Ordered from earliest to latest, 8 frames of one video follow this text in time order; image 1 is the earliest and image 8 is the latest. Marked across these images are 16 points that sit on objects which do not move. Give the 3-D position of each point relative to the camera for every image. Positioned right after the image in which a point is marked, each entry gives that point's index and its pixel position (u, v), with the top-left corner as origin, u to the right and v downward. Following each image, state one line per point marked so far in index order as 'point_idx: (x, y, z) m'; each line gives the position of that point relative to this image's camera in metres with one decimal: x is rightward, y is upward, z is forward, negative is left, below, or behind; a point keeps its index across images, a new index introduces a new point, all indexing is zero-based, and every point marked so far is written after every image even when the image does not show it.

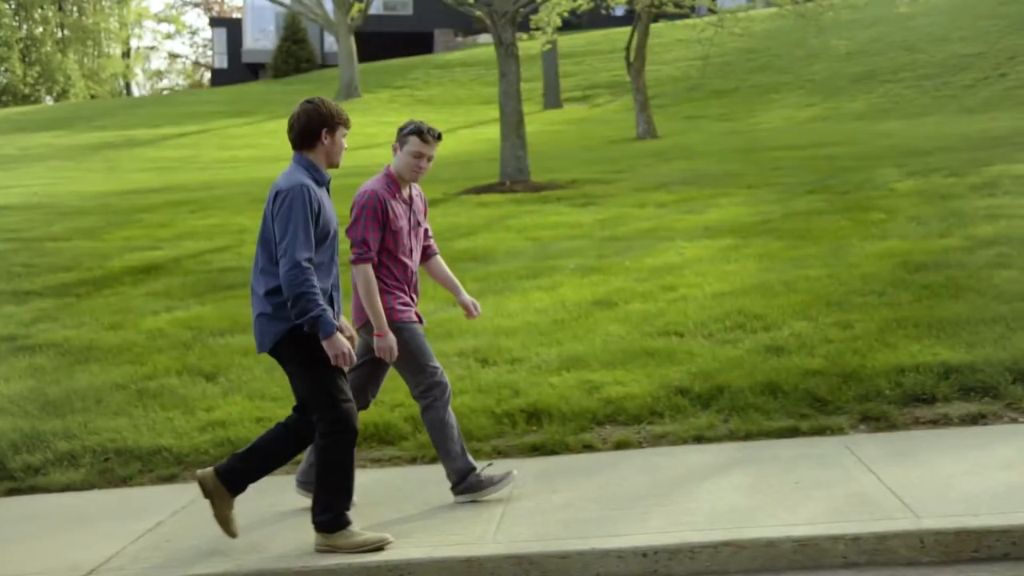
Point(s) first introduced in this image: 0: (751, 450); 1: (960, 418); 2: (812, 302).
0: (+1.1, -0.8, +5.8) m
1: (+2.2, -0.6, +6.0) m
2: (+2.1, -0.1, +8.7) m
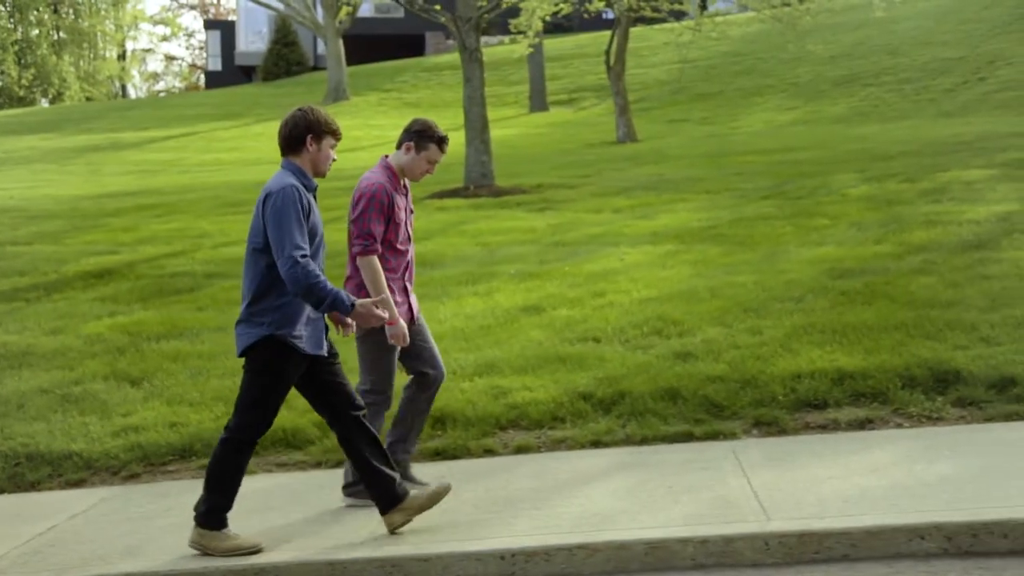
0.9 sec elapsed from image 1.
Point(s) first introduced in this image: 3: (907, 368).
0: (+0.6, -0.8, +6.0) m
1: (+1.7, -0.7, +6.2) m
2: (+1.6, -0.1, +8.8) m
3: (+2.1, -0.4, +6.6) m
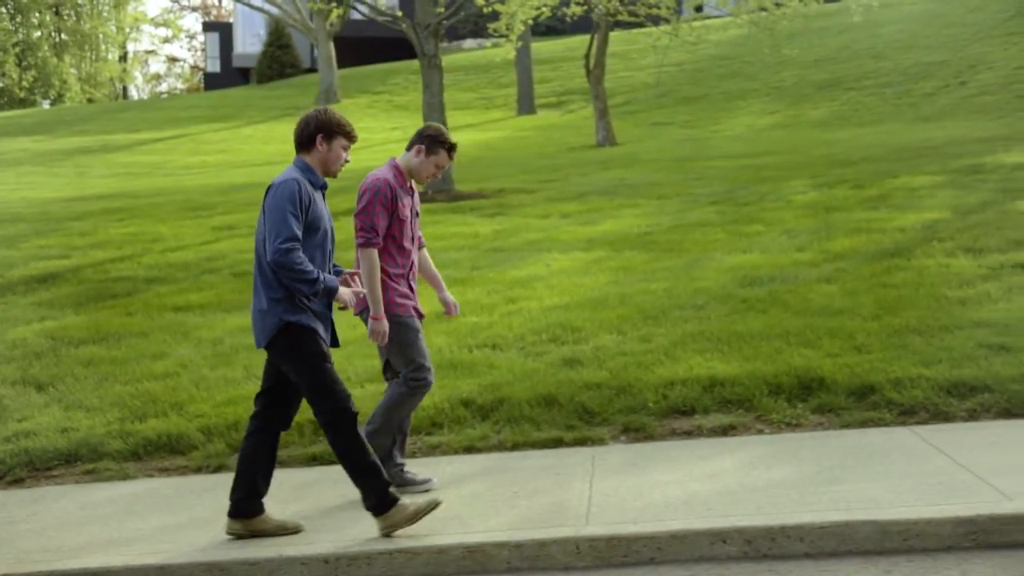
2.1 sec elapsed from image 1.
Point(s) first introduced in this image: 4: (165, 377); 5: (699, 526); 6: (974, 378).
0: (-0.1, -0.9, +6.1) m
1: (+1.0, -0.7, +6.3) m
2: (+0.9, -0.2, +9.0) m
3: (+1.5, -0.5, +6.8) m
4: (-2.4, -0.6, +8.5) m
5: (+0.7, -0.8, +4.4) m
6: (+2.4, -0.5, +6.4) m
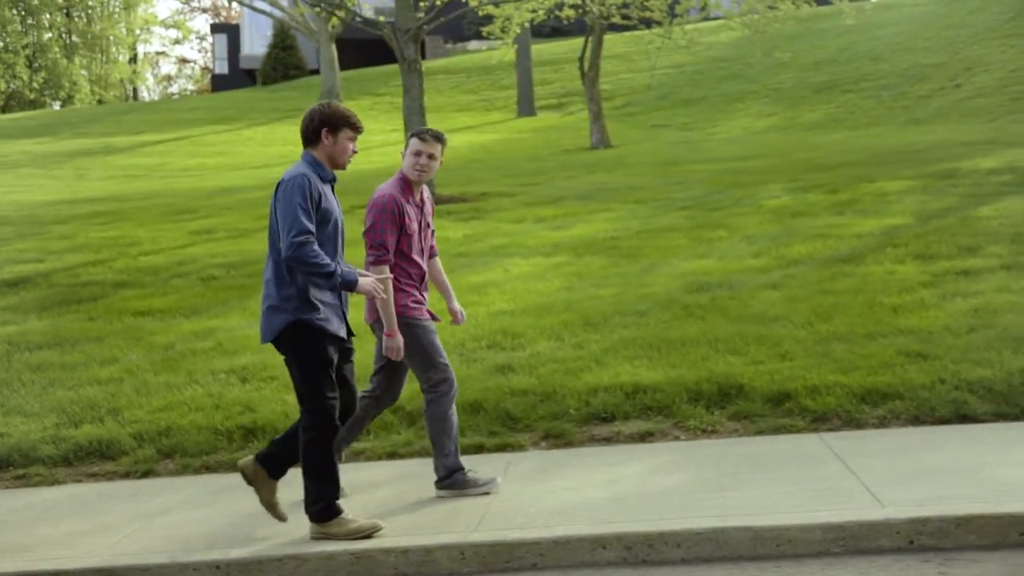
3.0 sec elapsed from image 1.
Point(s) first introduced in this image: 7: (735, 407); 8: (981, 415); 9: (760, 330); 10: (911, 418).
0: (-0.5, -0.9, +6.2) m
1: (+0.6, -0.8, +6.4) m
2: (+0.5, -0.2, +9.1) m
3: (+1.0, -0.5, +6.9) m
4: (-2.9, -0.7, +8.6) m
5: (+0.2, -0.9, +4.5) m
6: (+2.0, -0.5, +6.5) m
7: (+1.2, -0.6, +6.6) m
8: (+2.3, -0.6, +6.1) m
9: (+1.6, -0.3, +7.9) m
10: (+2.0, -0.7, +6.2) m
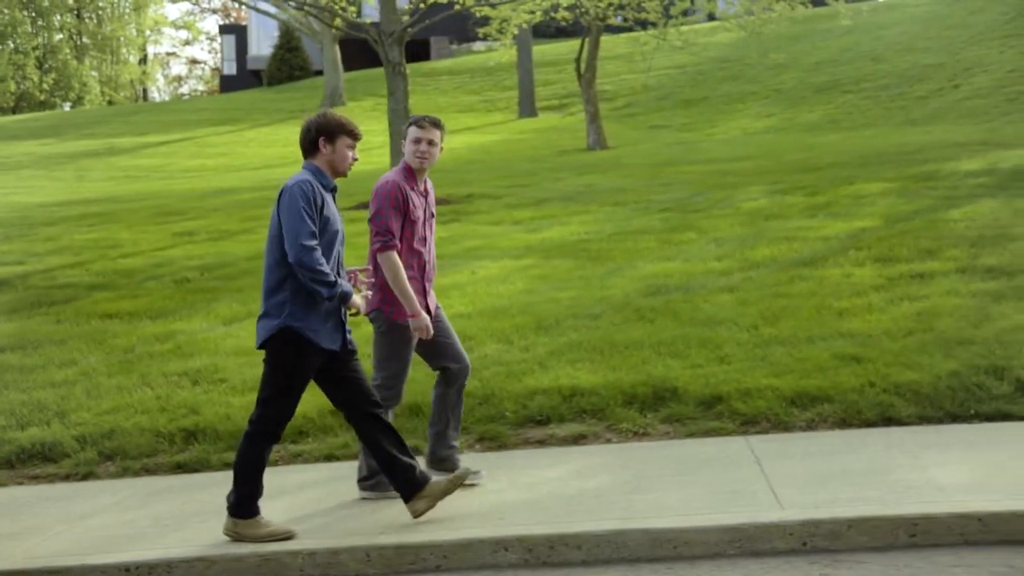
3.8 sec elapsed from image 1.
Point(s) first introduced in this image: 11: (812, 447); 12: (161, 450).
0: (-0.8, -0.9, +6.3) m
1: (+0.3, -0.8, +6.5) m
2: (+0.1, -0.3, +9.1) m
3: (+0.7, -0.6, +6.9) m
4: (-3.2, -0.7, +8.7) m
5: (-0.1, -0.9, +4.6) m
6: (+1.6, -0.5, +6.5) m
7: (+0.8, -0.7, +6.6) m
8: (+2.0, -0.7, +6.2) m
9: (+1.3, -0.3, +8.0) m
10: (+1.7, -0.7, +6.3) m
11: (+1.4, -0.8, +5.8) m
12: (-2.0, -0.9, +7.0) m
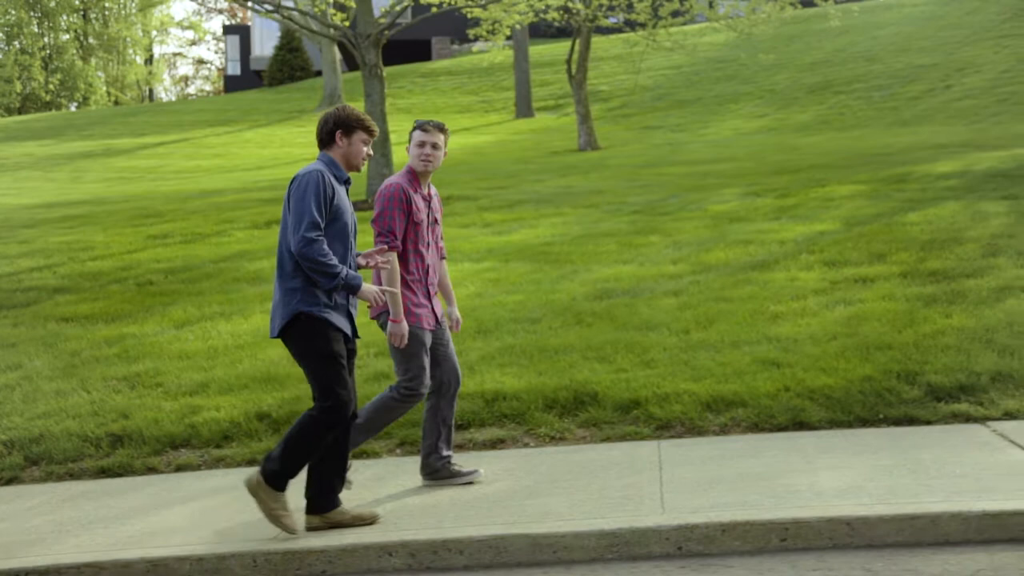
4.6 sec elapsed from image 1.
0: (-1.3, -1.0, +6.4) m
1: (-0.2, -0.8, +6.6) m
2: (-0.3, -0.3, +9.2) m
3: (+0.2, -0.6, +7.0) m
4: (-3.6, -0.7, +8.7) m
5: (-0.5, -0.9, +4.6) m
6: (+1.2, -0.6, +6.6) m
7: (+0.4, -0.7, +6.7) m
8: (+1.5, -0.7, +6.2) m
9: (+0.8, -0.3, +8.1) m
10: (+1.2, -0.7, +6.3) m
11: (+1.0, -0.8, +5.8) m
12: (-2.4, -1.0, +7.0) m
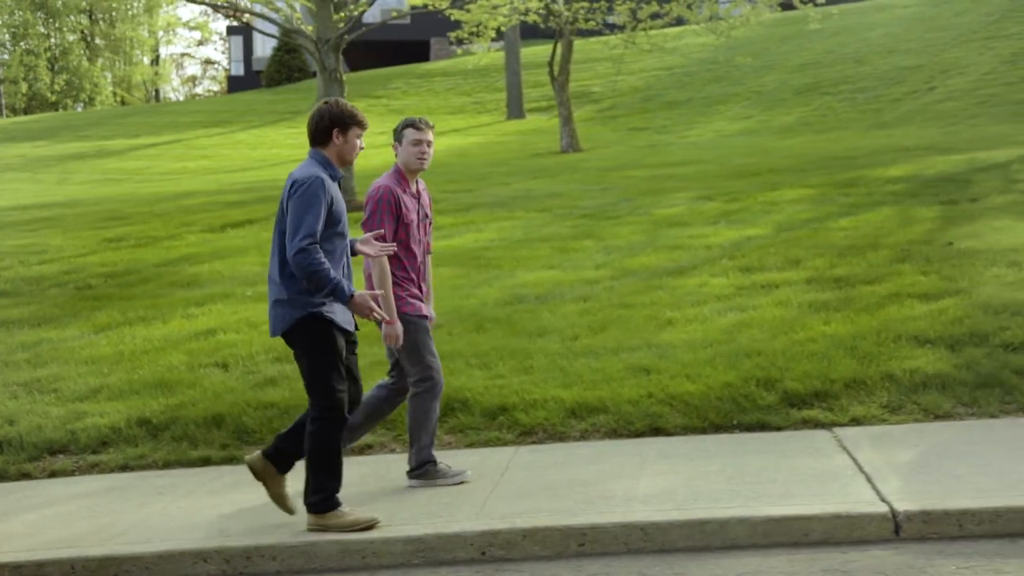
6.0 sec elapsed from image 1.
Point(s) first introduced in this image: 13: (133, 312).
0: (-2.0, -1.0, +6.4) m
1: (-0.9, -0.9, +6.7) m
2: (-1.1, -0.4, +9.3) m
3: (-0.5, -0.6, +7.1) m
4: (-4.4, -0.8, +8.8) m
5: (-1.2, -1.0, +4.7) m
6: (+0.5, -0.6, +6.7) m
7: (-0.3, -0.7, +6.8) m
8: (+0.8, -0.7, +6.4) m
9: (+0.1, -0.4, +8.2) m
10: (+0.5, -0.8, +6.5) m
11: (+0.3, -0.8, +6.0) m
12: (-3.2, -1.0, +7.1) m
13: (-3.8, -0.2, +12.3) m
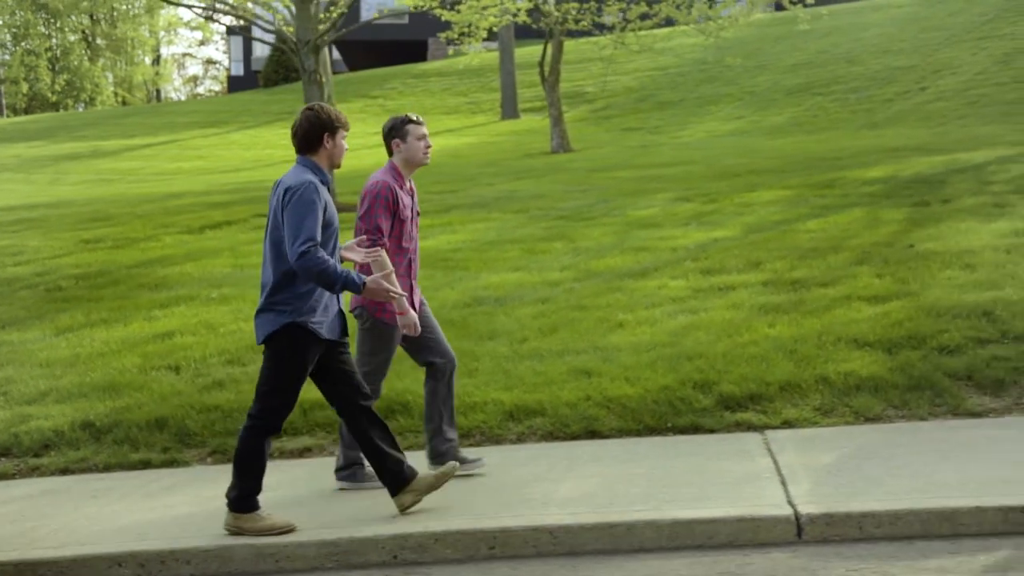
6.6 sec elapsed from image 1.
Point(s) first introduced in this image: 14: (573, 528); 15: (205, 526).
0: (-2.3, -1.0, +6.5) m
1: (-1.2, -0.9, +6.7) m
2: (-1.4, -0.4, +9.3) m
3: (-0.8, -0.7, +7.1) m
4: (-4.7, -0.8, +8.8) m
5: (-1.6, -1.0, +4.8) m
6: (+0.1, -0.6, +6.8) m
7: (-0.7, -0.8, +6.8) m
8: (+0.5, -0.7, +6.4) m
9: (-0.3, -0.4, +8.2) m
10: (+0.2, -0.8, +6.5) m
11: (-0.1, -0.8, +6.0) m
12: (-3.5, -1.0, +7.1) m
13: (-4.2, -0.3, +12.4) m
14: (+0.2, -0.9, +4.4) m
15: (-1.3, -1.0, +5.1) m
